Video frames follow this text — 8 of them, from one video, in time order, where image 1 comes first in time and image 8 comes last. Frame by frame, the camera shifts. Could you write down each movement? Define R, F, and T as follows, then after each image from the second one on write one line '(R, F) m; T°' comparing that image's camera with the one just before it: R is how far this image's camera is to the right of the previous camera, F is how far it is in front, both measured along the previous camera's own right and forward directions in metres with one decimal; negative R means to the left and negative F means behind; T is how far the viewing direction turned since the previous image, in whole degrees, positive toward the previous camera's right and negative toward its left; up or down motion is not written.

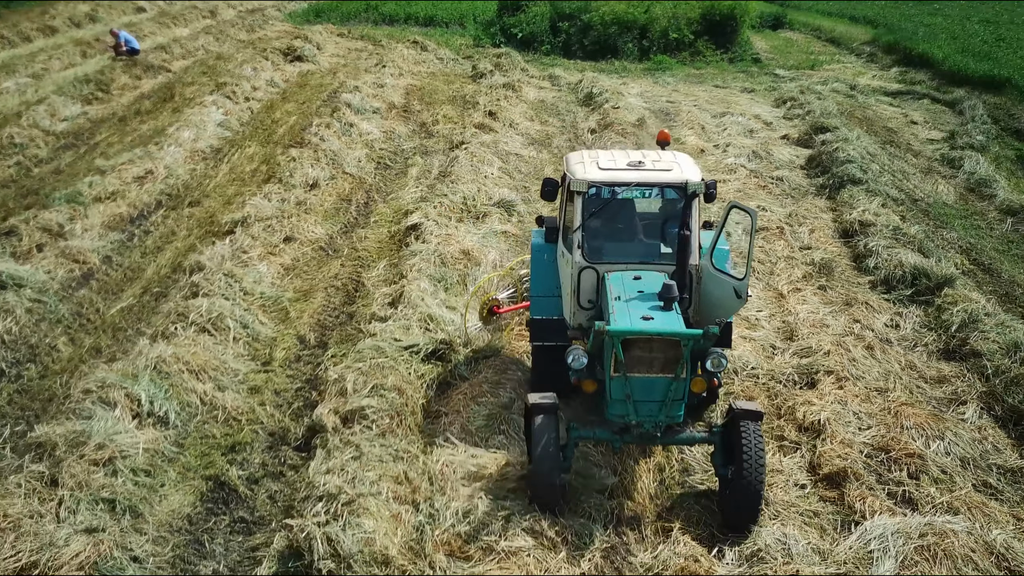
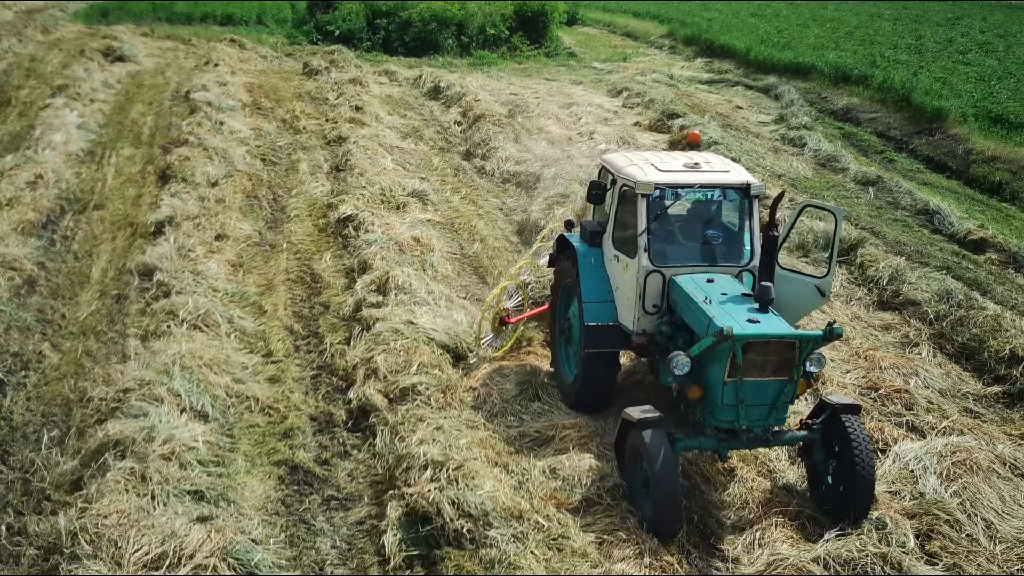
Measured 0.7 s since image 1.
(-1.4, -0.2) m; +12°
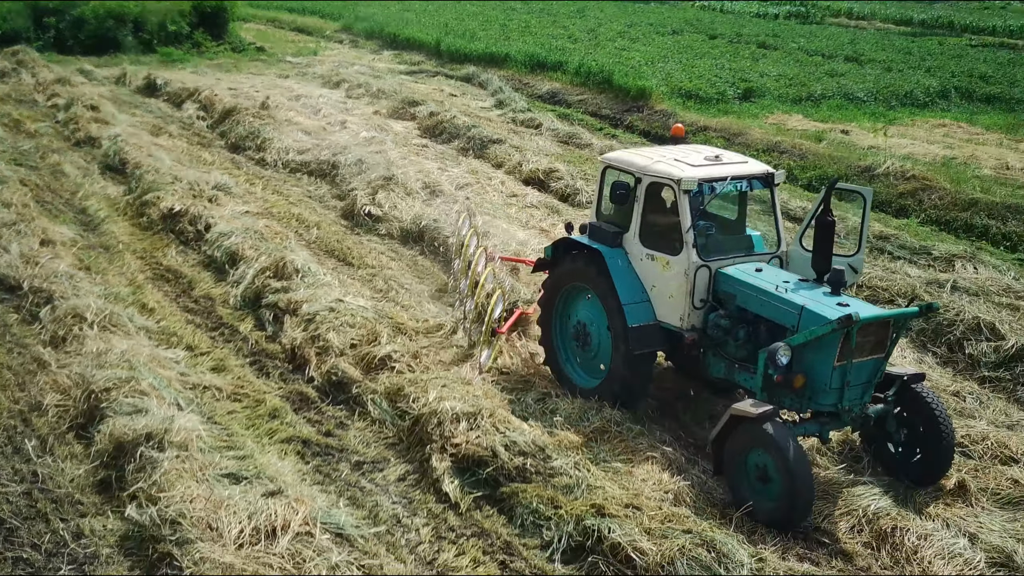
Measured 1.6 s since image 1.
(-1.8, -0.2) m; +19°
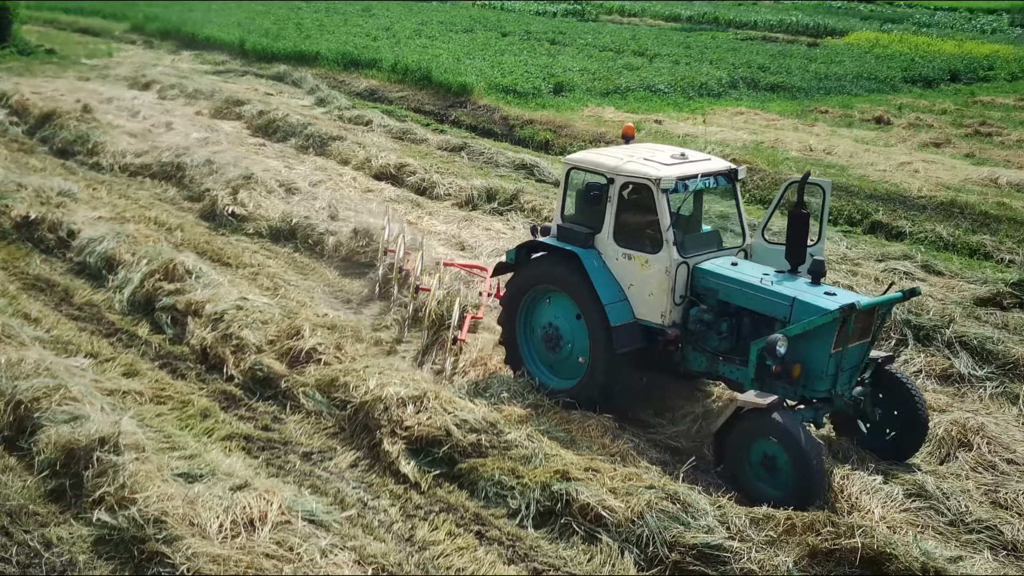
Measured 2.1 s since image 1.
(-0.8, -0.2) m; +11°
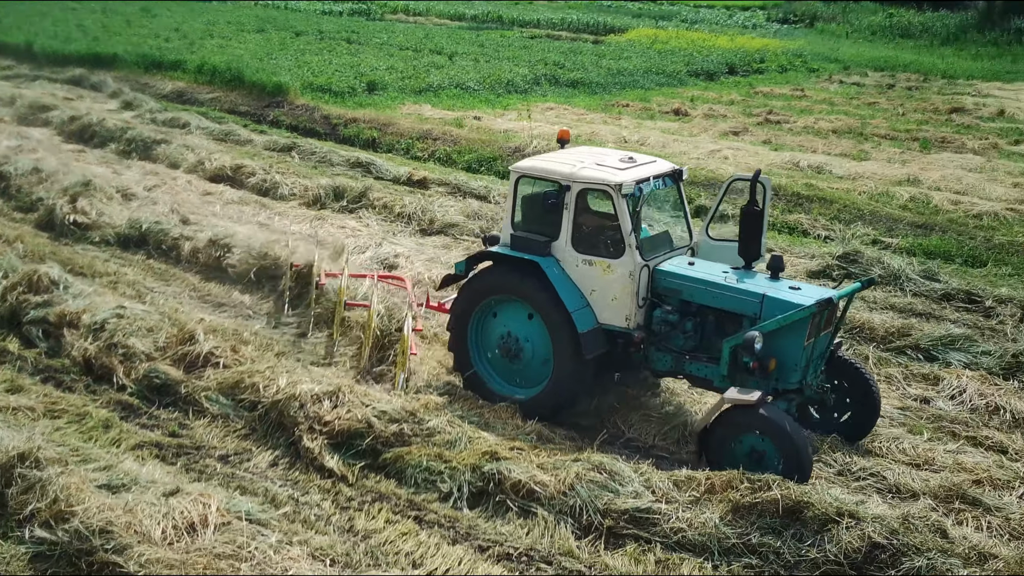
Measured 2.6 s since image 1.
(-0.6, -0.1) m; +11°
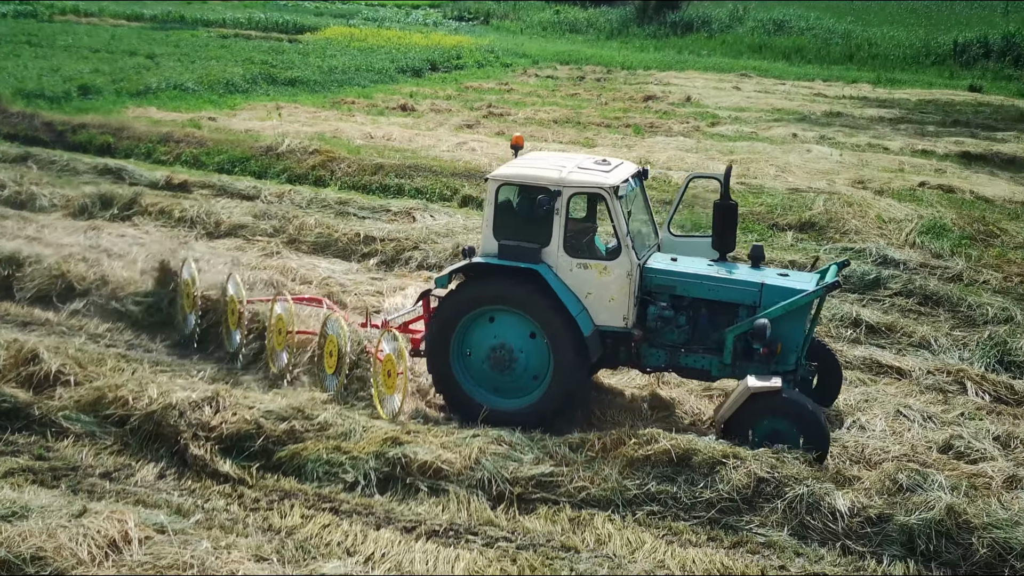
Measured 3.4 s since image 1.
(-1.0, -0.1) m; +16°
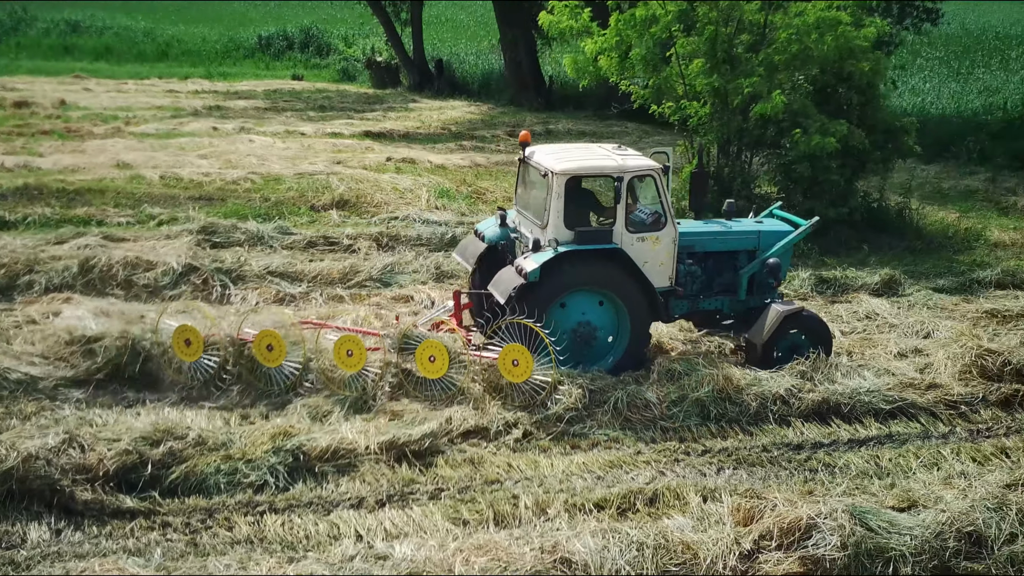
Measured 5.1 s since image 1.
(-2.7, +0.3) m; +35°
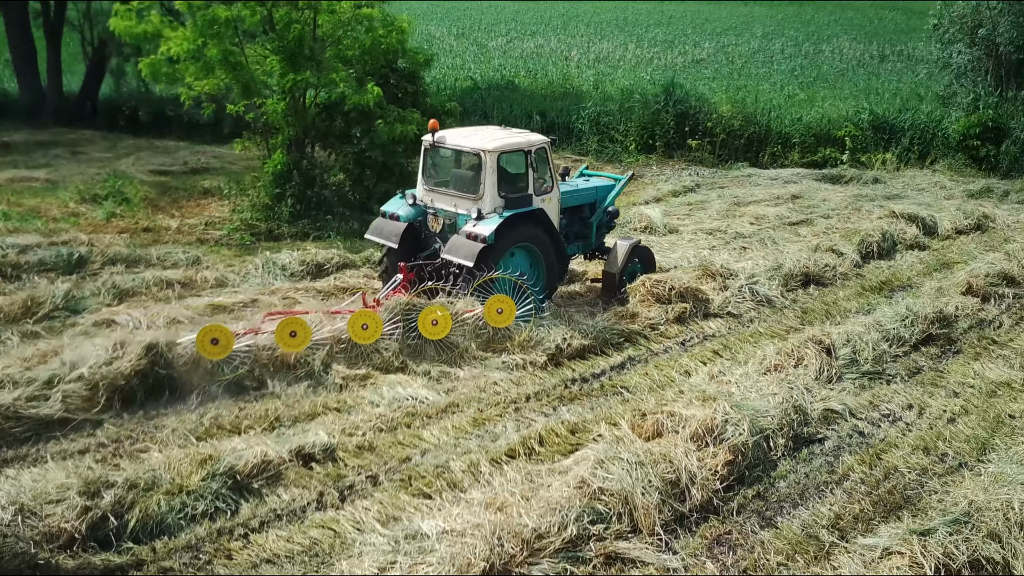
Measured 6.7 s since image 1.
(-2.6, +0.3) m; +32°
